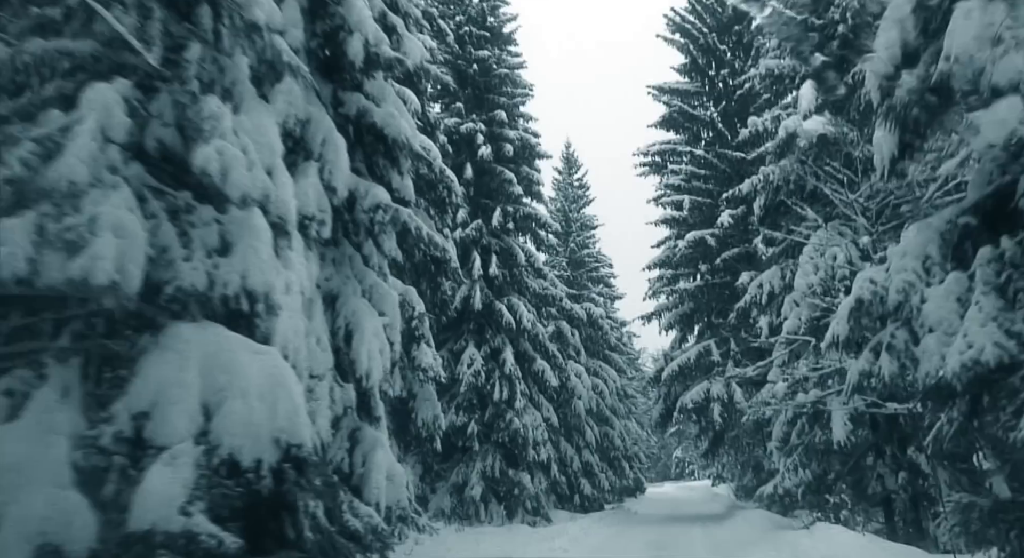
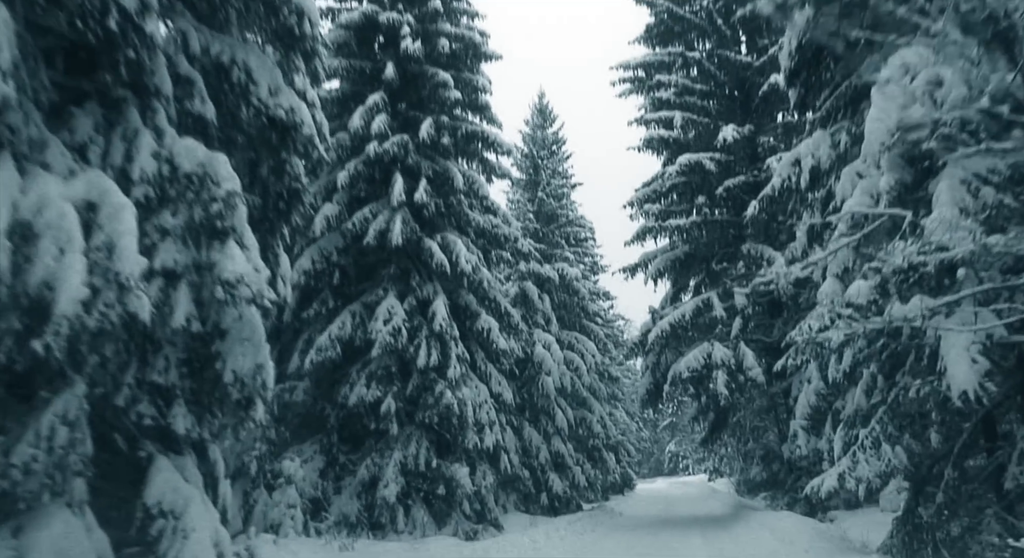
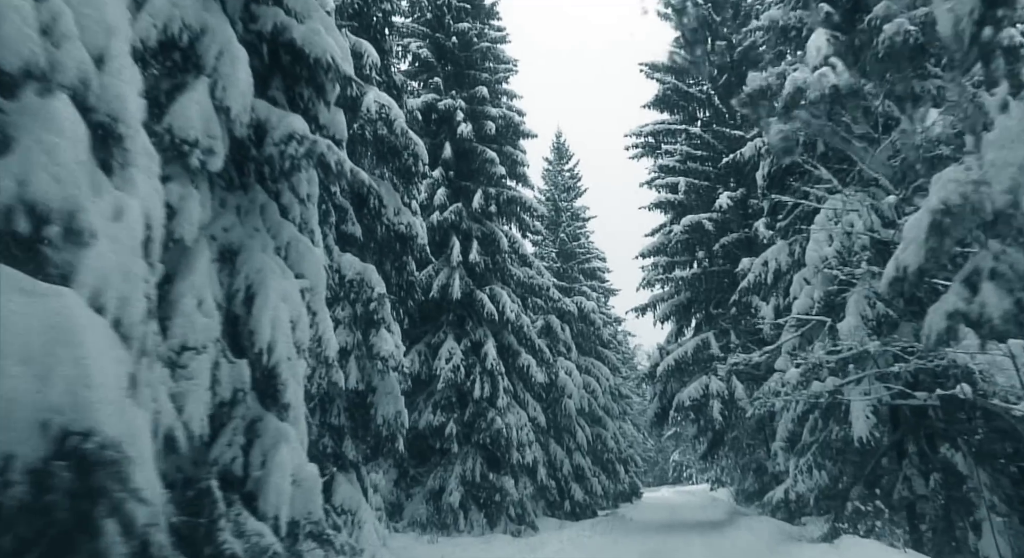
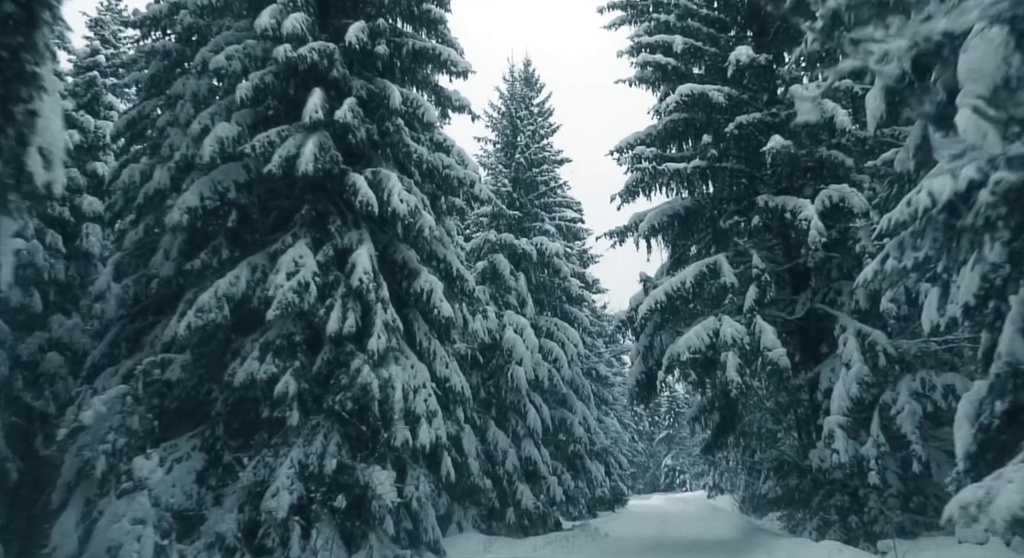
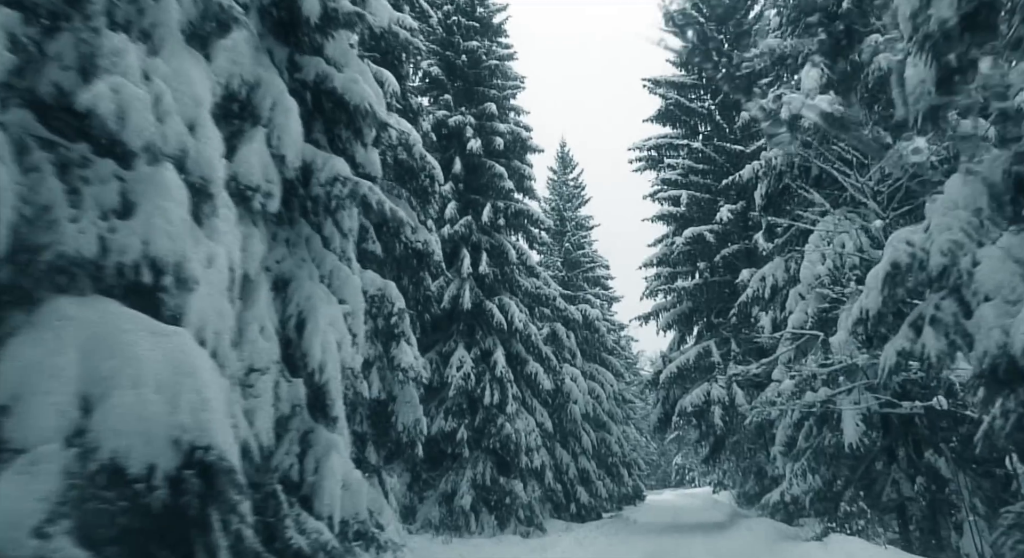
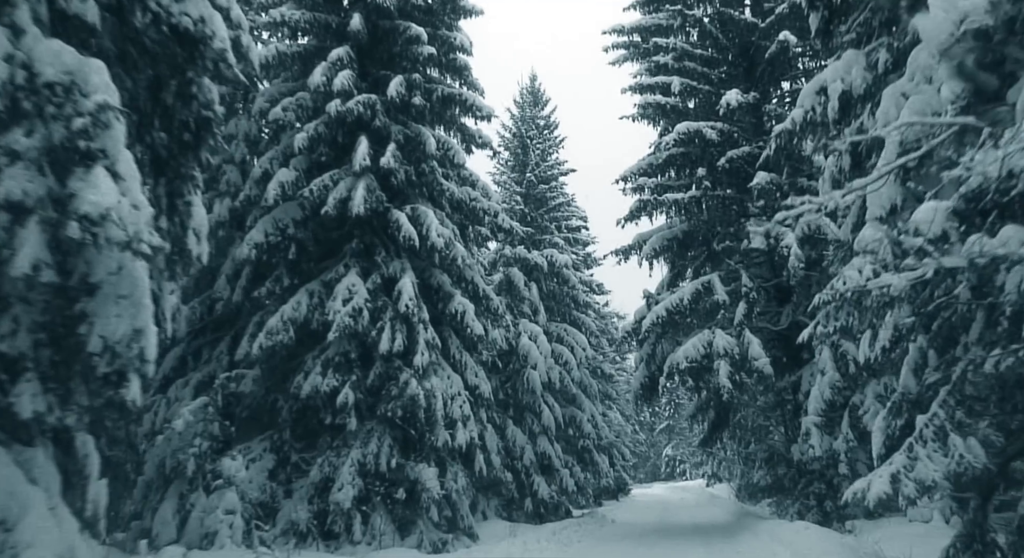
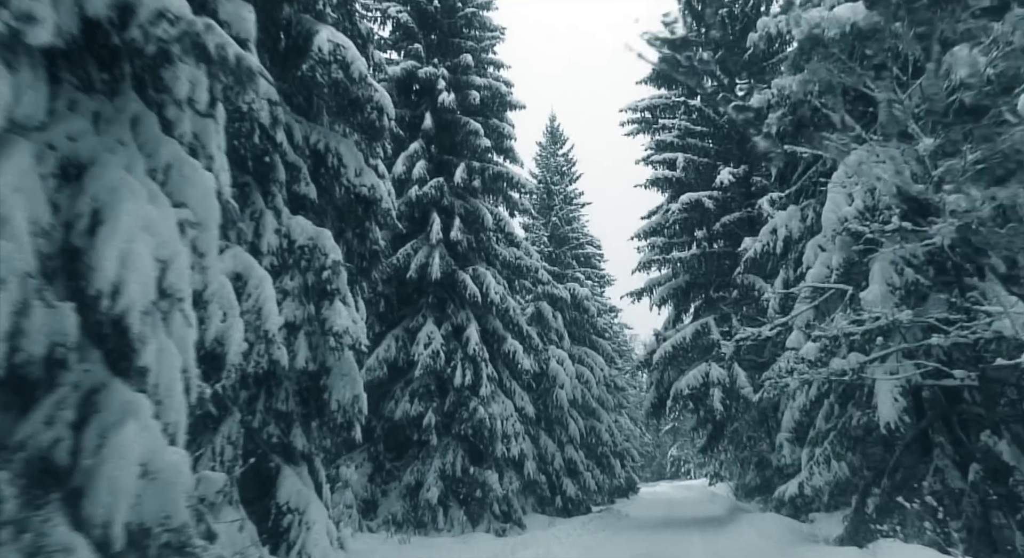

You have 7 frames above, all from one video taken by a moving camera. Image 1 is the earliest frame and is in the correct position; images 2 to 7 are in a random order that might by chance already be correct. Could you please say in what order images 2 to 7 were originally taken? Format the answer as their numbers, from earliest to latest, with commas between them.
5, 3, 7, 2, 6, 4
